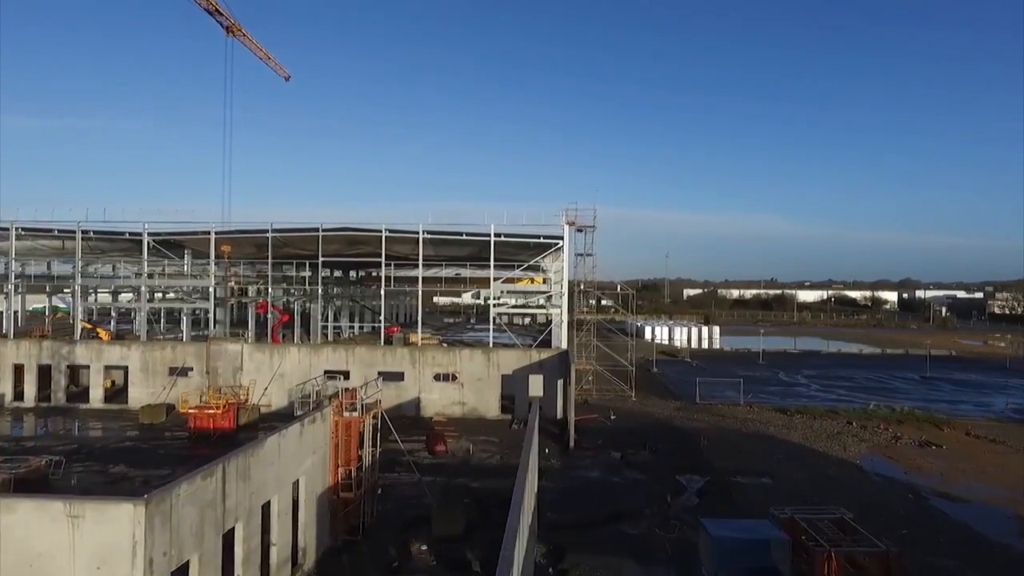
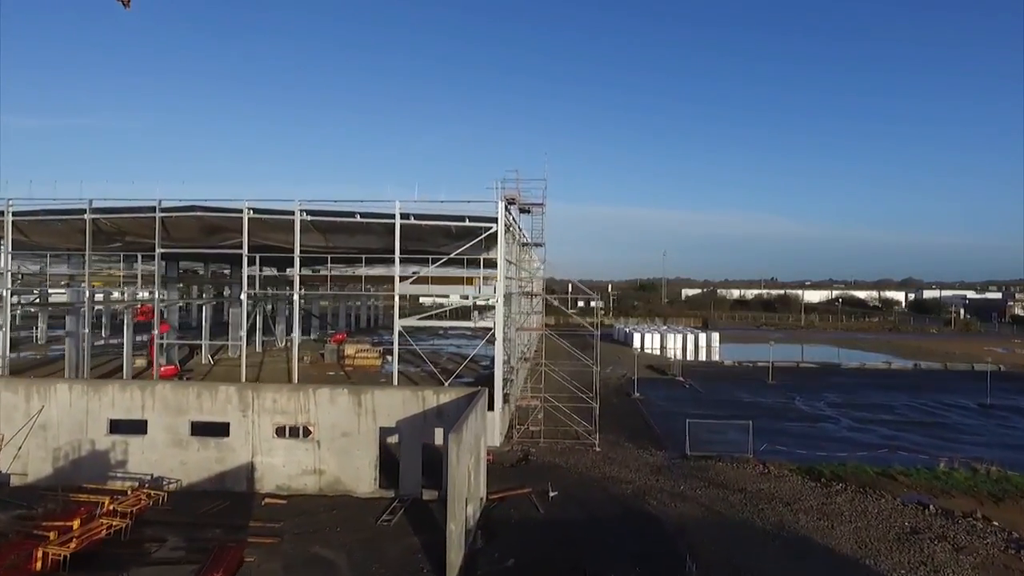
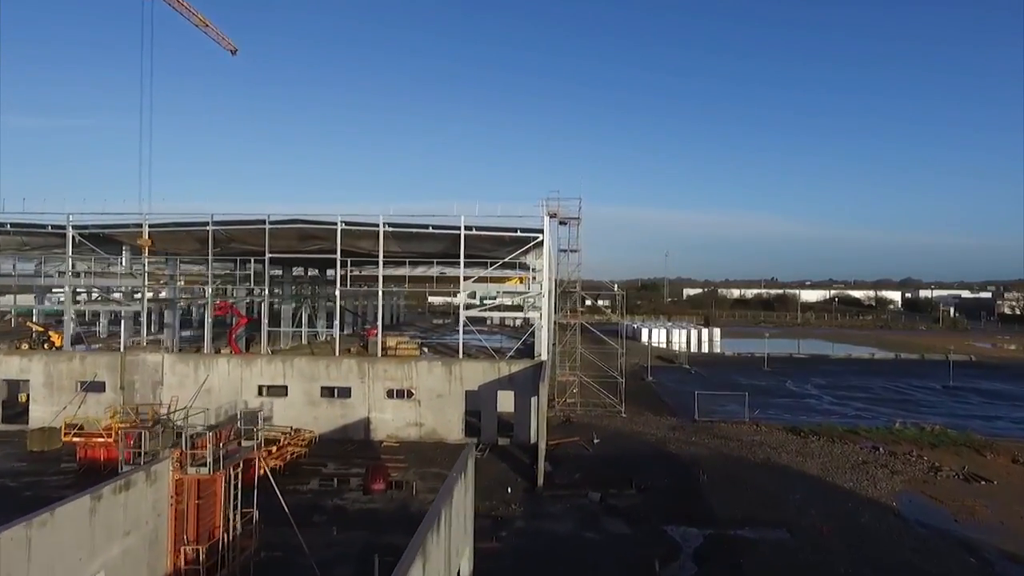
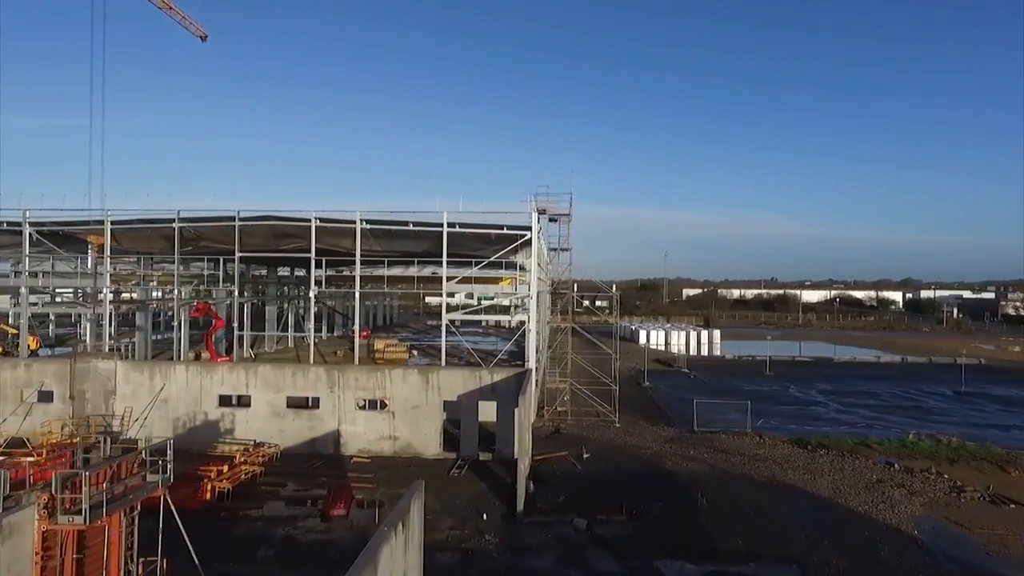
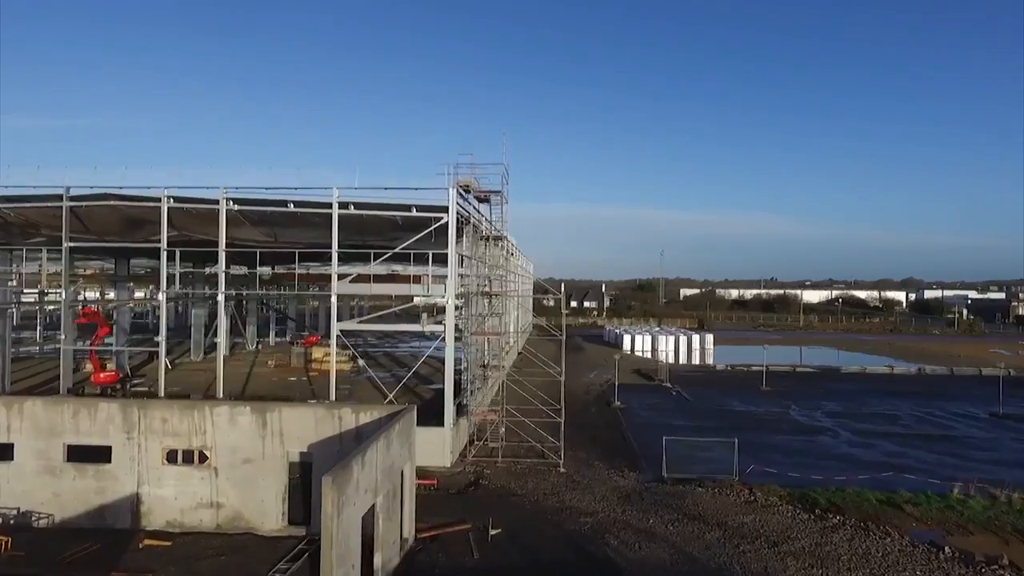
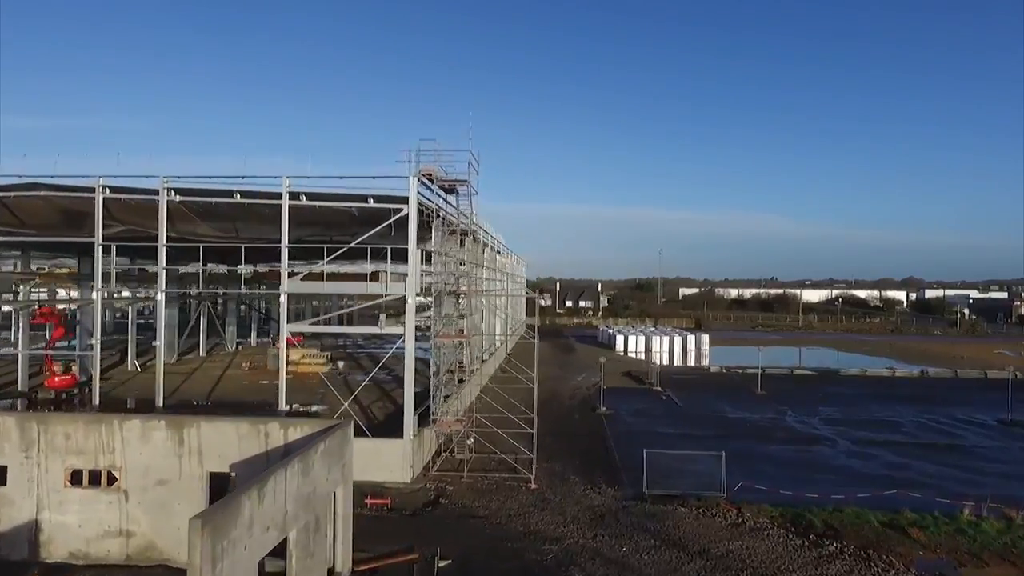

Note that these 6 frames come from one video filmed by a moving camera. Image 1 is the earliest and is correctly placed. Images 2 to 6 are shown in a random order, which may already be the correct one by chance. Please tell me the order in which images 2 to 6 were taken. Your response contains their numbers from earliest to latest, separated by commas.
3, 4, 2, 5, 6
